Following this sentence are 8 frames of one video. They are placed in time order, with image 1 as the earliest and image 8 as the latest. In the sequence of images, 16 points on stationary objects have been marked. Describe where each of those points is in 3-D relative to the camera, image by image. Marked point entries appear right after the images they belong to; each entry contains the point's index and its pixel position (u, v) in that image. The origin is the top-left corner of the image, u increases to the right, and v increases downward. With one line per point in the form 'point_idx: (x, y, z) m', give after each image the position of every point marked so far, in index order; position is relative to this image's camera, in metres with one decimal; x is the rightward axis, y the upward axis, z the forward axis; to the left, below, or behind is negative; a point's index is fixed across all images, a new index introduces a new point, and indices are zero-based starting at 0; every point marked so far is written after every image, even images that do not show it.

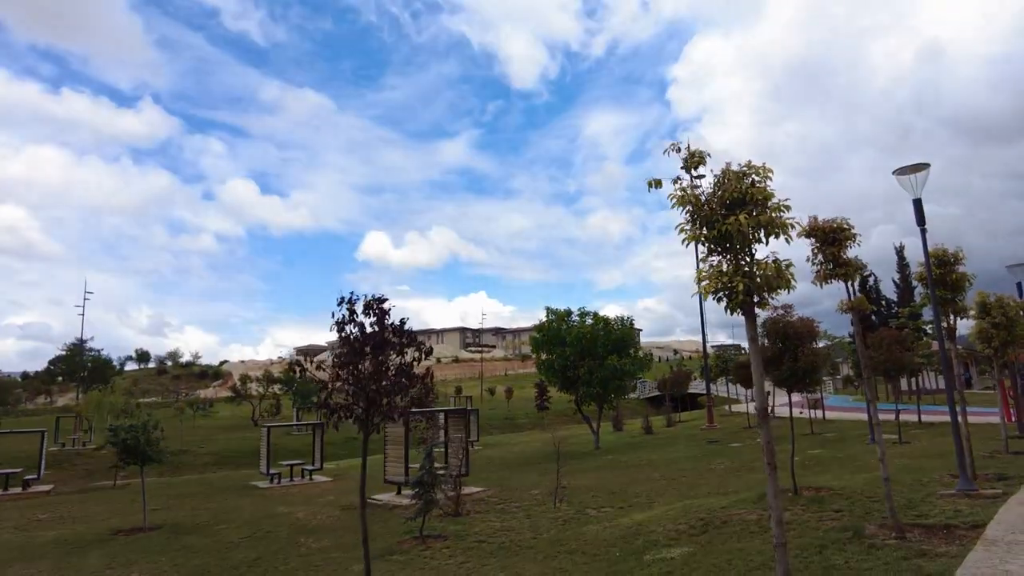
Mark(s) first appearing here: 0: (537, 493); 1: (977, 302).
0: (+0.7, -5.4, +17.2) m
1: (+10.8, -0.3, +15.2) m
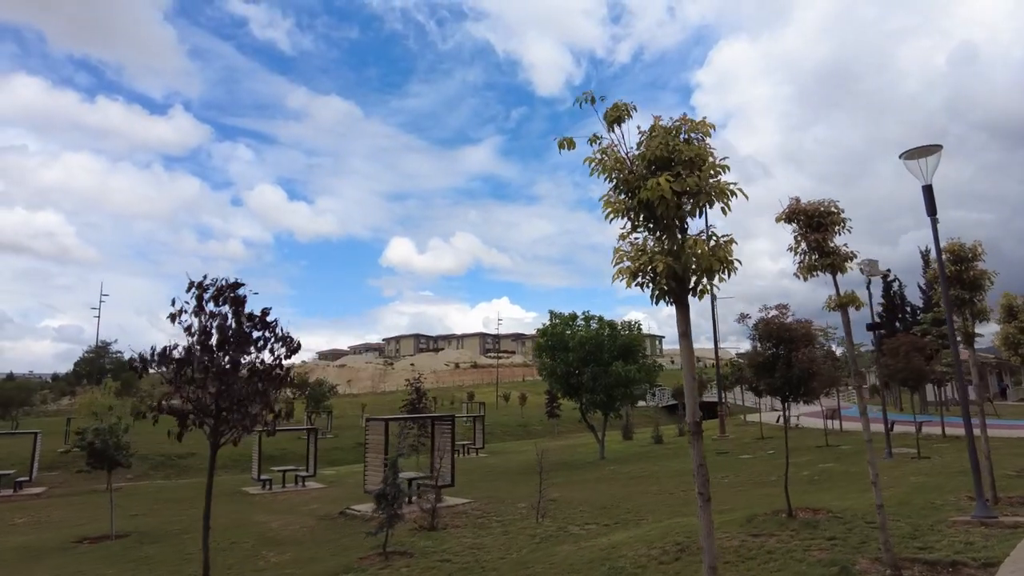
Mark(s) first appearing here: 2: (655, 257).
0: (+0.3, -5.4, +16.1) m
1: (+10.3, -0.3, +13.8) m
2: (+0.9, +0.2, +4.1) m
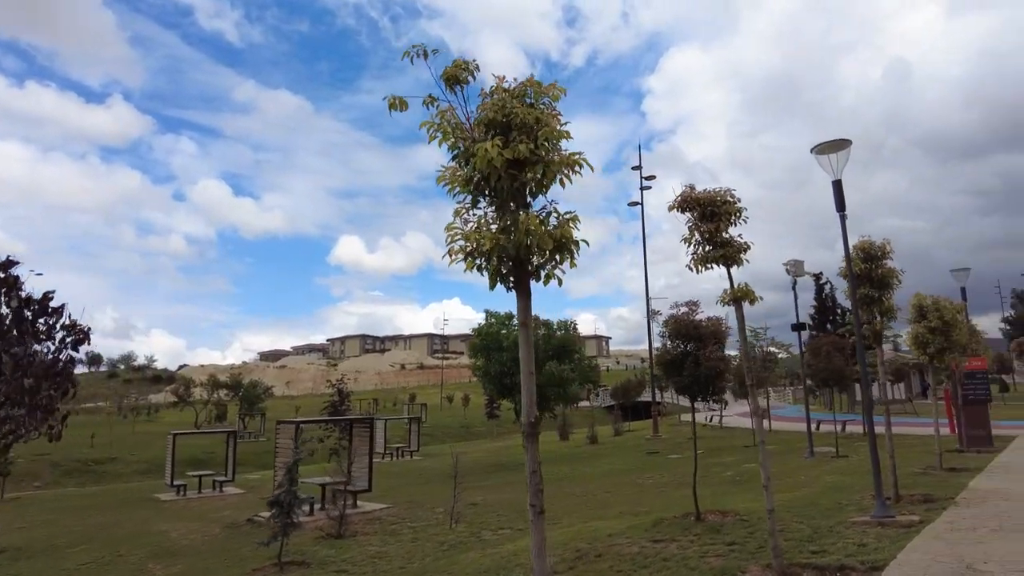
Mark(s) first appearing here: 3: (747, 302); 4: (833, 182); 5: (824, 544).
0: (-1.7, -5.3, +15.5) m
1: (+8.6, -0.3, +14.0) m
2: (-0.2, +0.3, +3.6) m
3: (+2.3, -0.1, +6.4) m
4: (+4.6, +1.6, +9.4) m
5: (+3.5, -2.9, +7.3) m
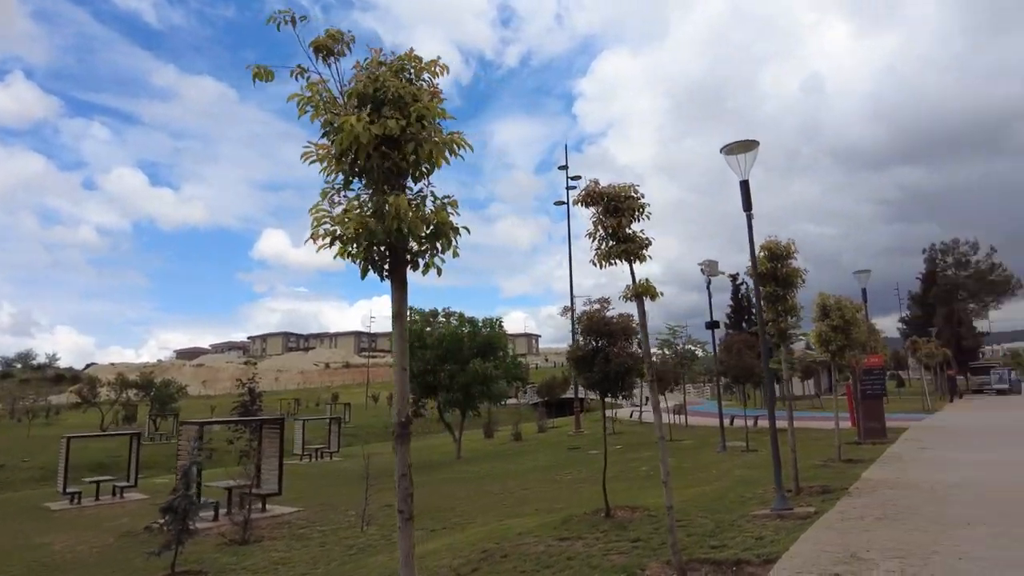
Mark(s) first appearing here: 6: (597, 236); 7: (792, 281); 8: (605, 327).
0: (-3.6, -5.2, +15.1) m
1: (+6.8, -0.3, +14.6) m
2: (-0.8, +0.4, +3.3) m
3: (+1.3, -0.1, +6.4) m
4: (+3.3, +1.6, +9.6) m
5: (+2.4, -2.8, +7.4) m
6: (+0.9, +0.5, +6.6) m
7: (+4.5, +0.1, +10.6) m
8: (+1.4, -0.6, +9.7) m
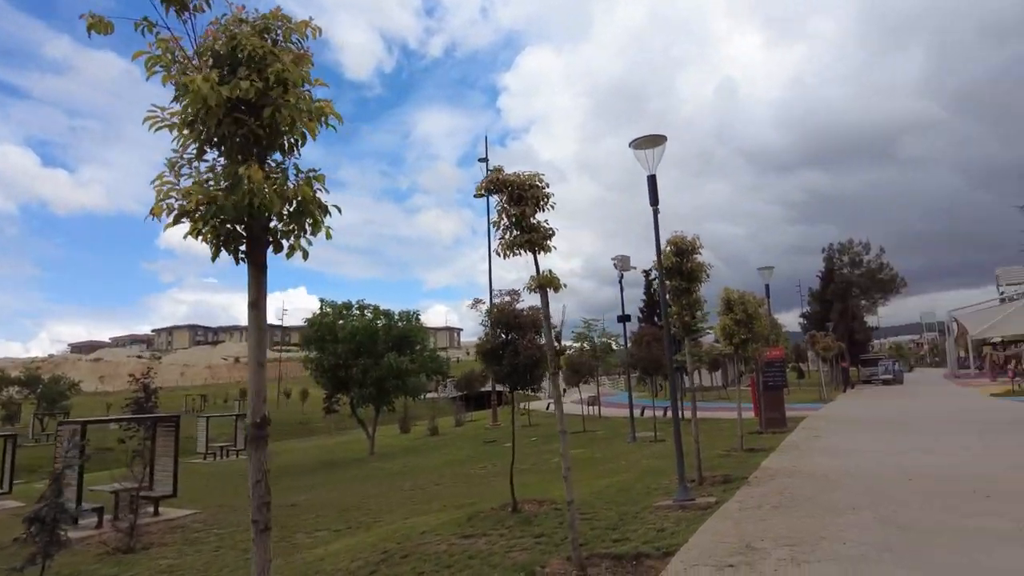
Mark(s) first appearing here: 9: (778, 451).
0: (-5.6, -4.9, +14.3) m
1: (+4.8, -0.2, +15.0) m
2: (-1.4, +0.4, +2.9) m
3: (+0.4, 0.0, +6.2) m
4: (+2.0, +1.7, +9.7) m
5: (+1.3, -2.8, +7.4) m
6: (-0.1, +0.6, +6.4) m
7: (+3.0, +0.2, +10.8) m
8: (0.0, -0.5, +9.5) m
9: (+5.4, -3.3, +13.3) m
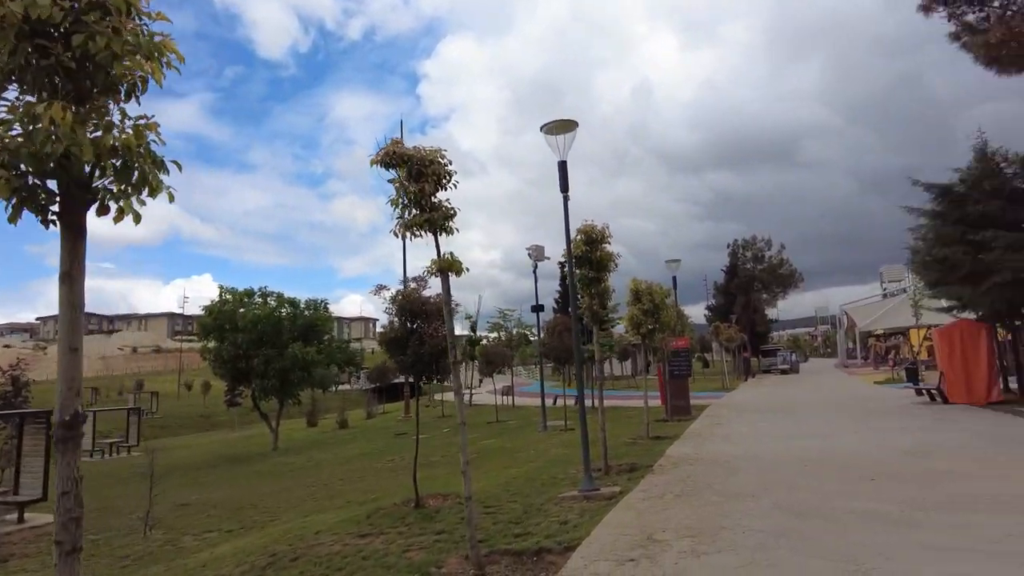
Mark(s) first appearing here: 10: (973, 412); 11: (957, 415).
0: (-7.6, -4.6, +13.2) m
1: (+2.8, 0.0, +15.1) m
2: (-1.9, +0.5, +2.4) m
3: (-0.5, +0.1, +5.9) m
4: (+0.7, +1.9, +9.5) m
5: (+0.2, -2.6, +7.2) m
6: (-1.0, +0.8, +5.9) m
7: (+1.6, +0.4, +10.7) m
8: (-1.3, -0.3, +9.1) m
9: (+3.5, -3.1, +13.6) m
10: (+10.4, -2.8, +14.8) m
11: (+9.9, -2.8, +14.6) m
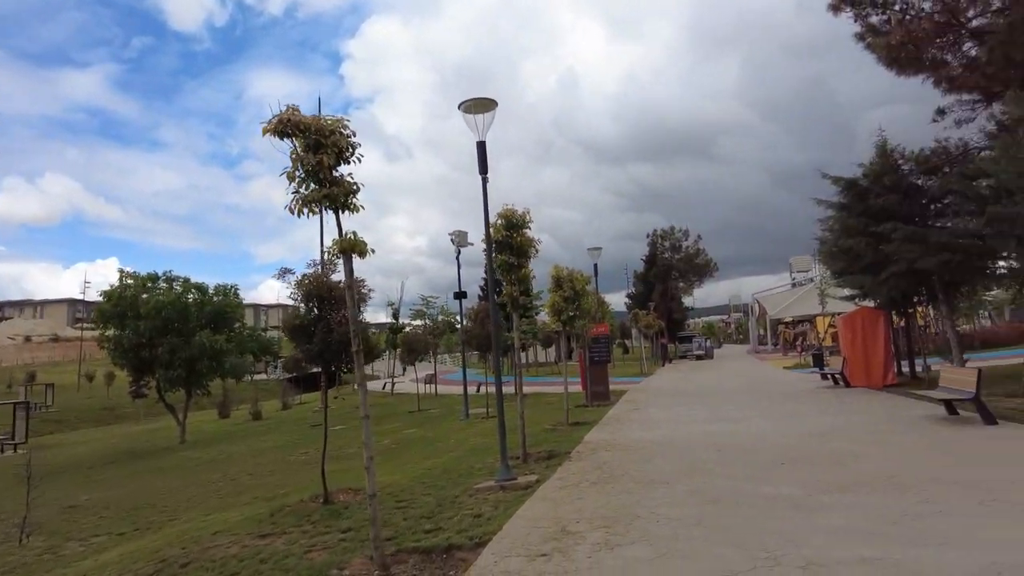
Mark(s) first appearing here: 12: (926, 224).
0: (-9.1, -4.3, +12.0) m
1: (+1.0, +0.3, +15.0) m
2: (-2.2, +0.6, +1.8) m
3: (-1.3, +0.3, +5.5) m
4: (-0.5, +2.1, +9.1) m
5: (-0.7, -2.4, +6.9) m
6: (-1.8, +0.9, +5.5) m
7: (+0.2, +0.6, +10.5) m
8: (-2.4, -0.1, +8.6) m
9: (+1.9, -2.8, +13.6) m
10: (+8.5, -2.5, +15.6) m
11: (+8.1, -2.6, +15.4) m
12: (+9.4, +1.5, +14.8) m
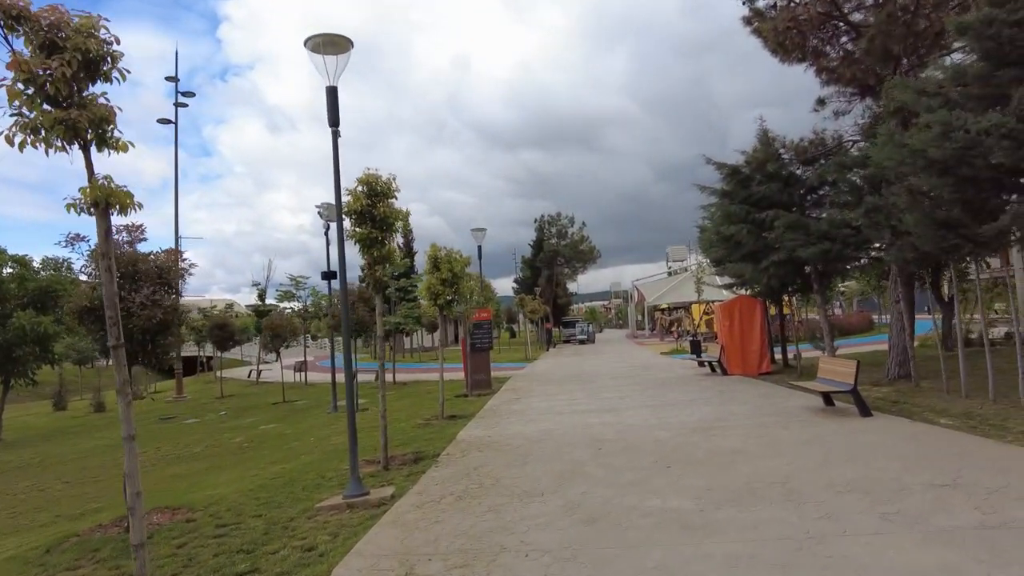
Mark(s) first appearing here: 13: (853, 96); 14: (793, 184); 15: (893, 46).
0: (-11.2, -3.8, +9.2) m
1: (-1.7, +0.7, +13.7) m
2: (-2.6, +0.7, +0.2) m
3: (-2.3, +0.5, +3.9) m
4: (-2.1, +2.3, +7.6) m
5: (-2.1, -2.2, +5.5) m
6: (-2.8, +1.1, +3.8) m
7: (-1.6, +0.9, +9.1) m
8: (-3.9, +0.2, +6.8) m
9: (-0.7, -2.5, +12.5) m
10: (+5.6, -2.3, +15.6) m
11: (+5.2, -2.3, +15.3) m
12: (+6.6, +1.7, +14.9) m
13: (+7.6, +4.3, +14.5) m
14: (+6.6, +2.4, +15.3) m
15: (+7.1, +4.5, +12.1) m
